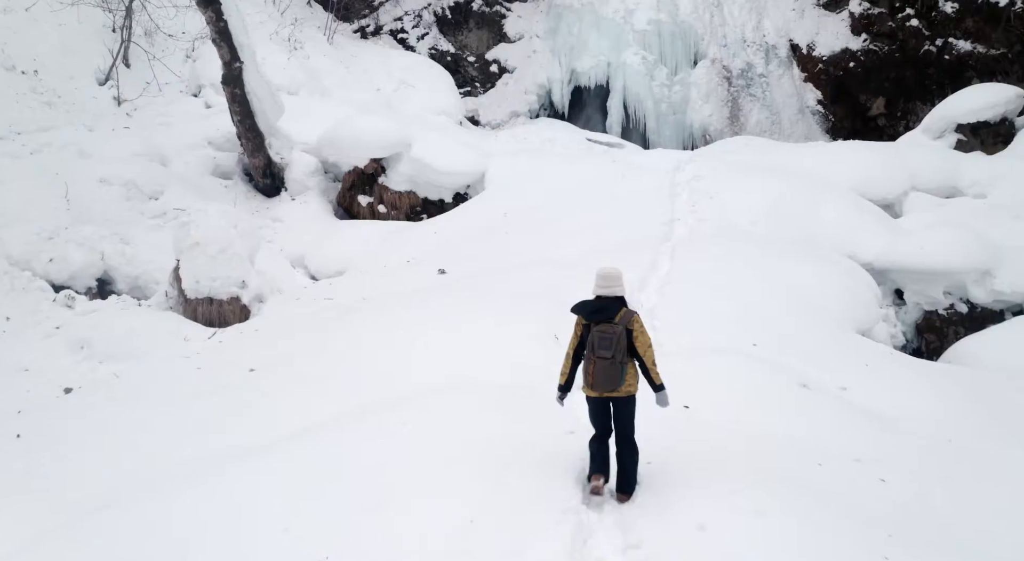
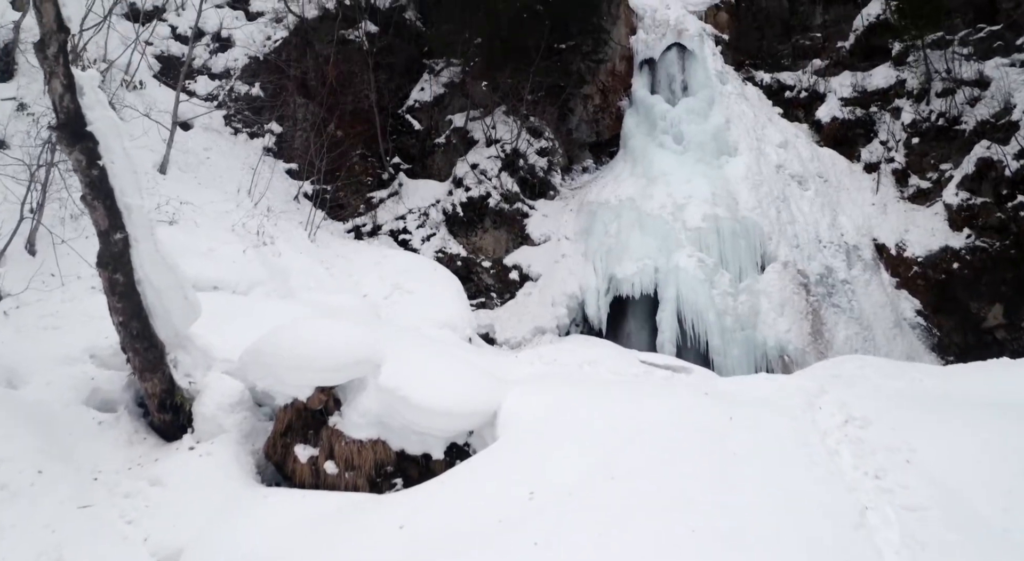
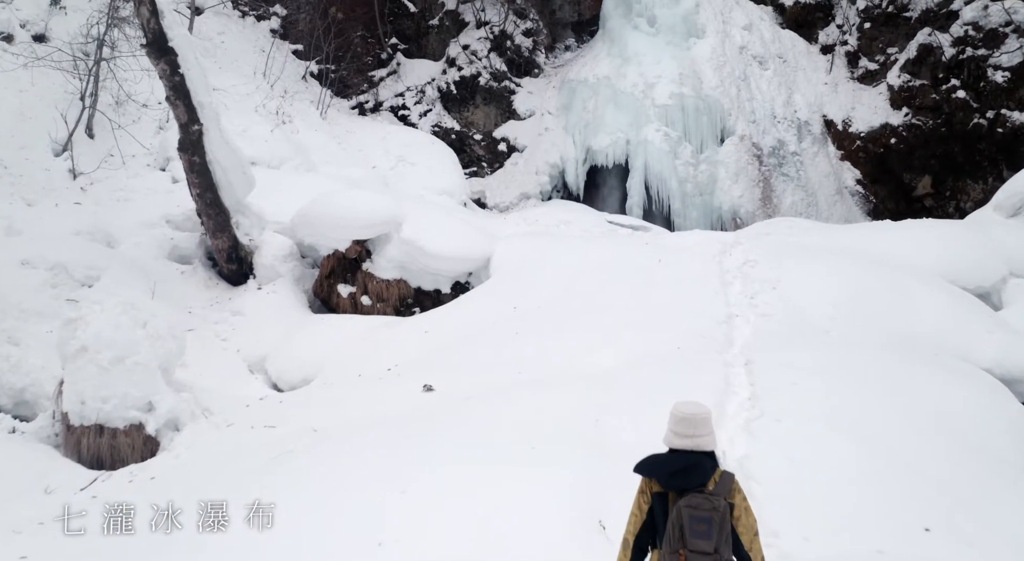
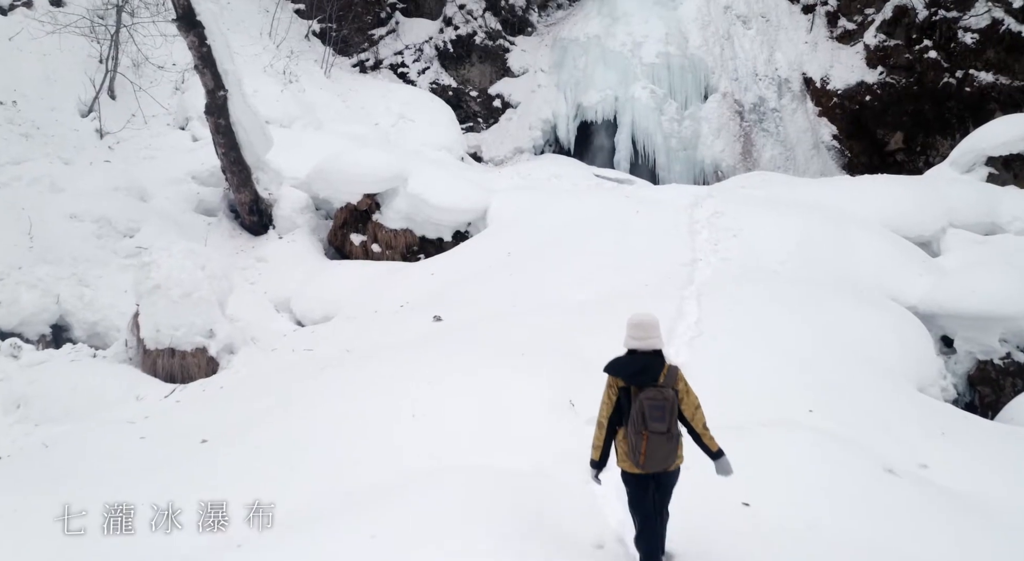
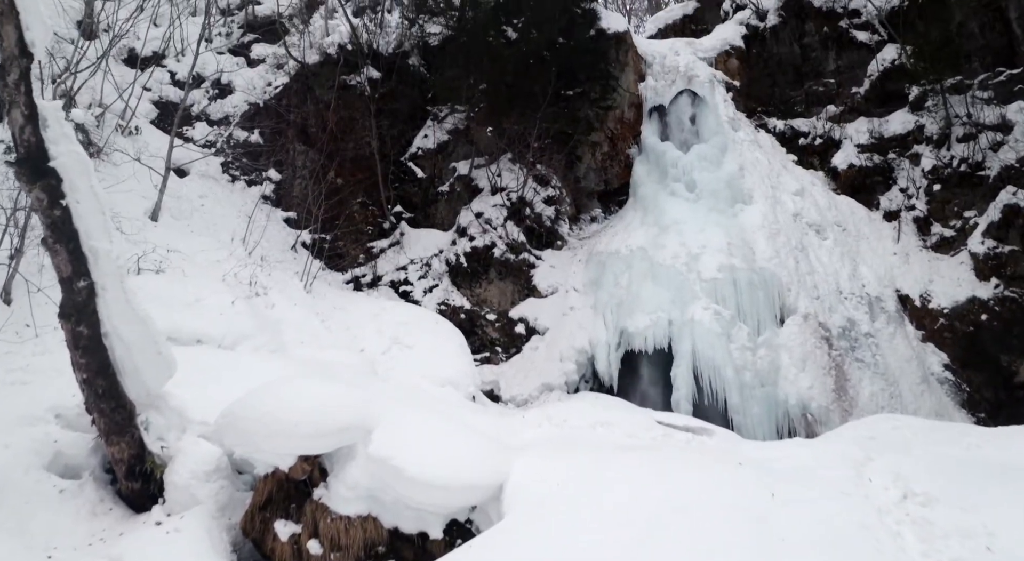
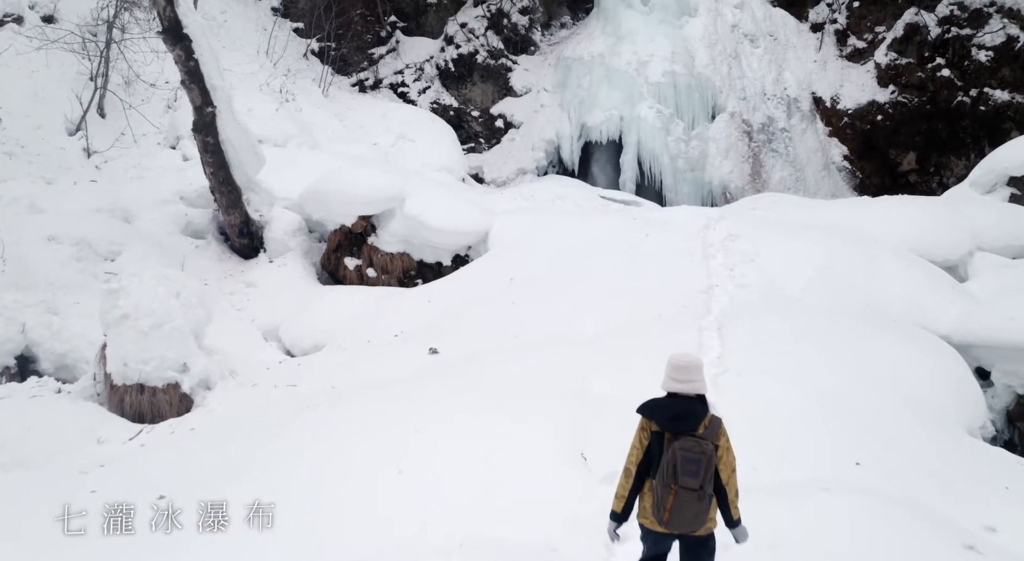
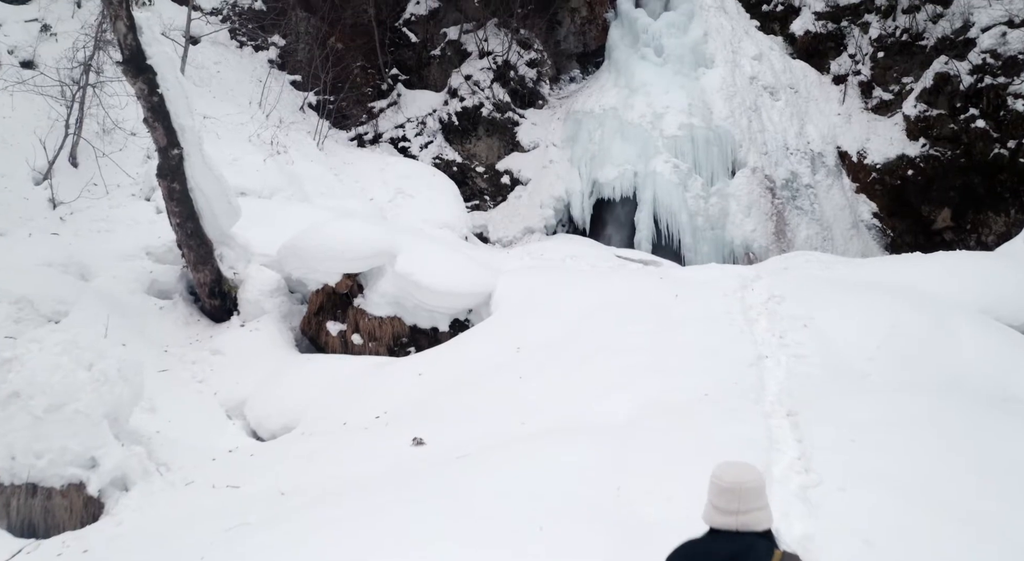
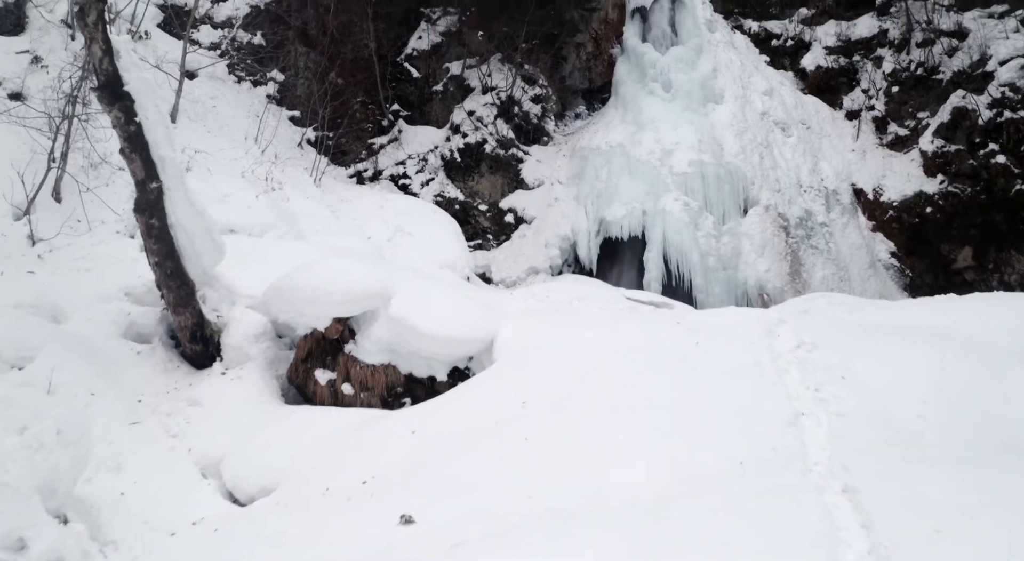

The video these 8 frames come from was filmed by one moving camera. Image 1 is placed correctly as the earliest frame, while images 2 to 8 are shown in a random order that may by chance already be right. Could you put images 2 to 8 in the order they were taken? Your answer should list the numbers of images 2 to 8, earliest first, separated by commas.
4, 6, 3, 7, 8, 2, 5
